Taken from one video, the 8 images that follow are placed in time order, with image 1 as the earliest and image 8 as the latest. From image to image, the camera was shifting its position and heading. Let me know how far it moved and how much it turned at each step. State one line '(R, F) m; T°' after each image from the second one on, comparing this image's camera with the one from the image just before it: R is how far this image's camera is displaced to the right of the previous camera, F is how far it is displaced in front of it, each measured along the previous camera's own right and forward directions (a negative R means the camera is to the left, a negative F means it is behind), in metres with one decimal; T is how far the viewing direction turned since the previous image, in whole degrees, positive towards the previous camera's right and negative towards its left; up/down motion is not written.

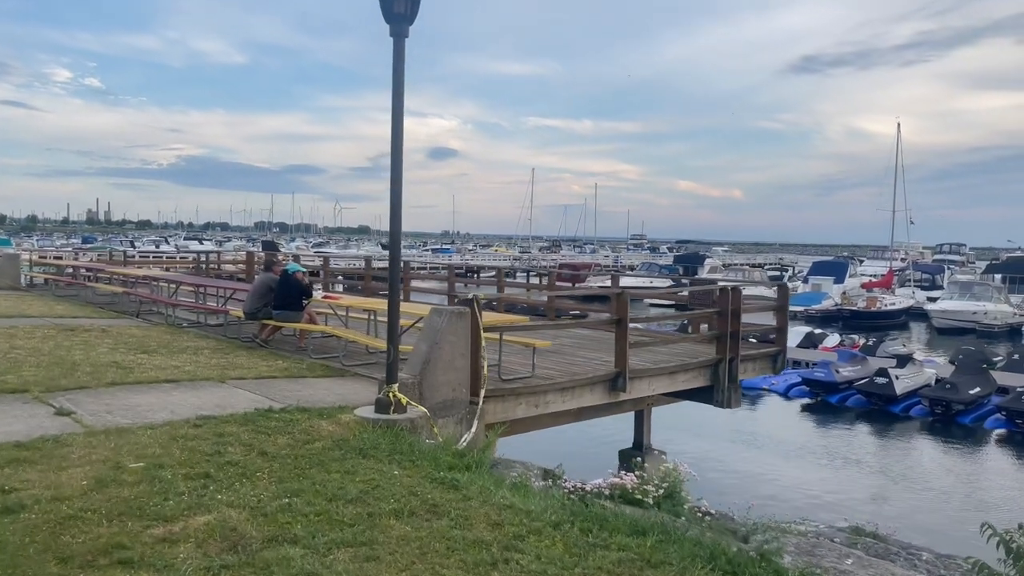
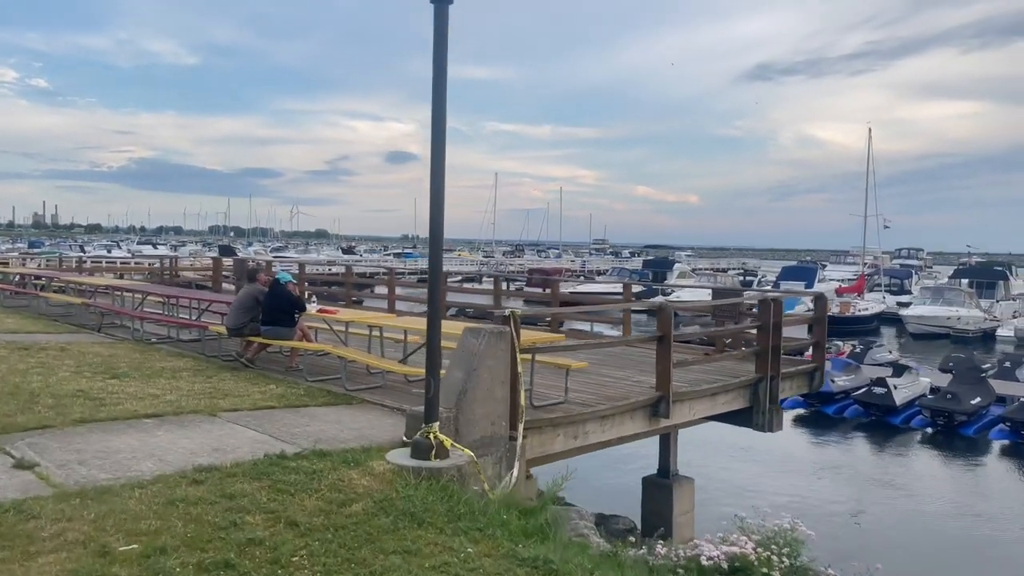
(-0.8, +1.2) m; +3°
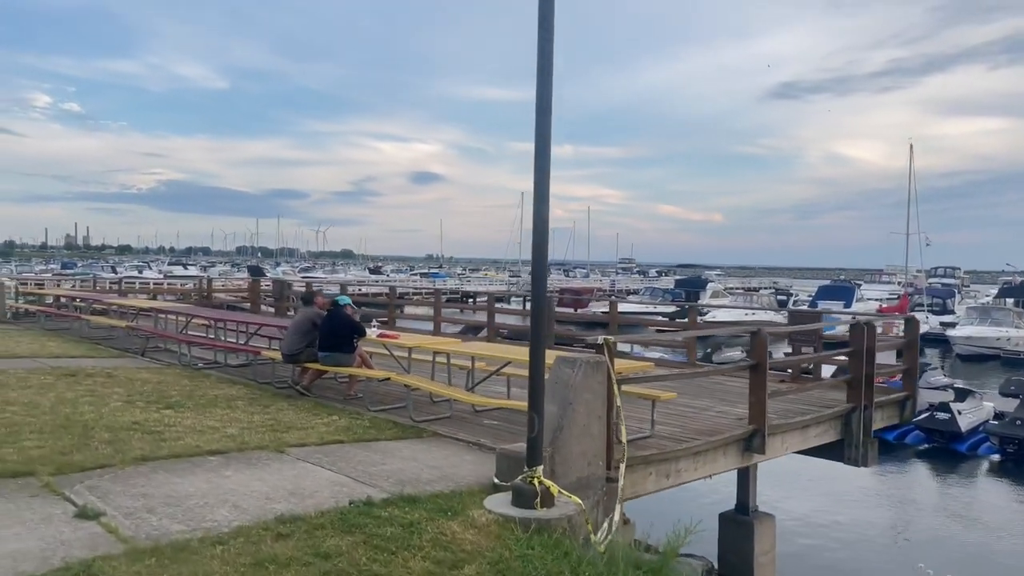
(-0.6, +0.6) m; -2°
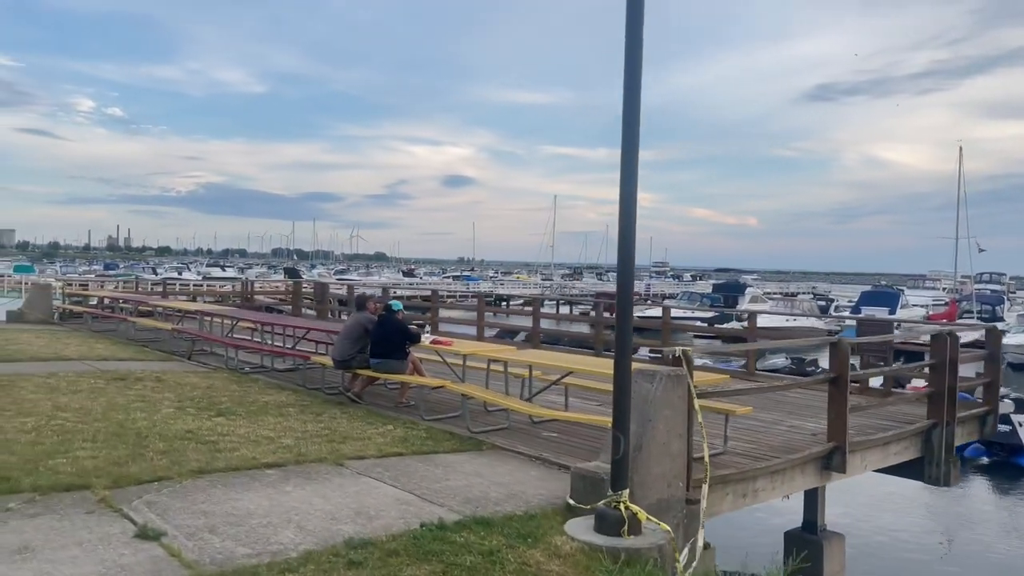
(-0.3, +0.4) m; -2°
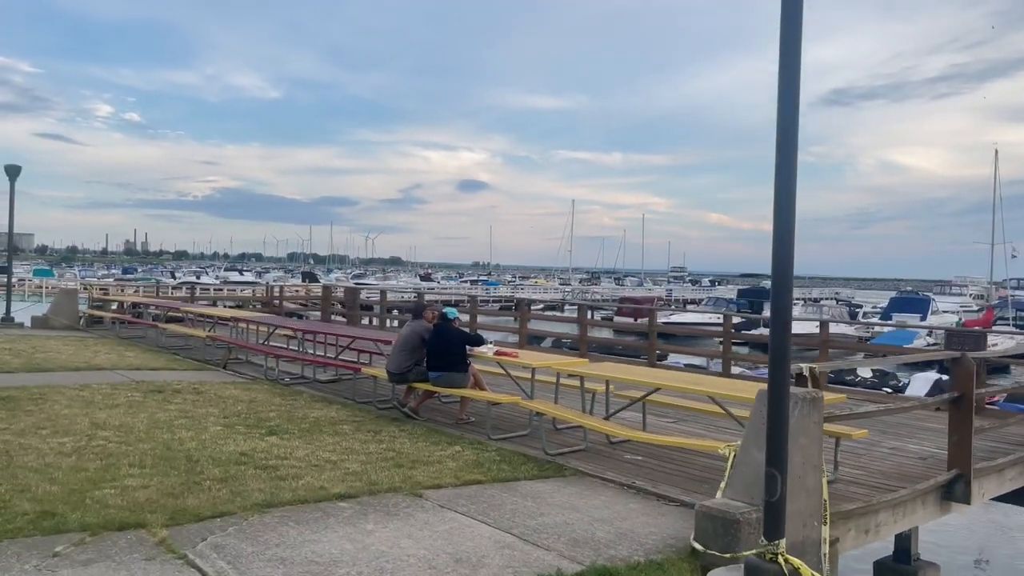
(-0.6, +0.7) m; -1°
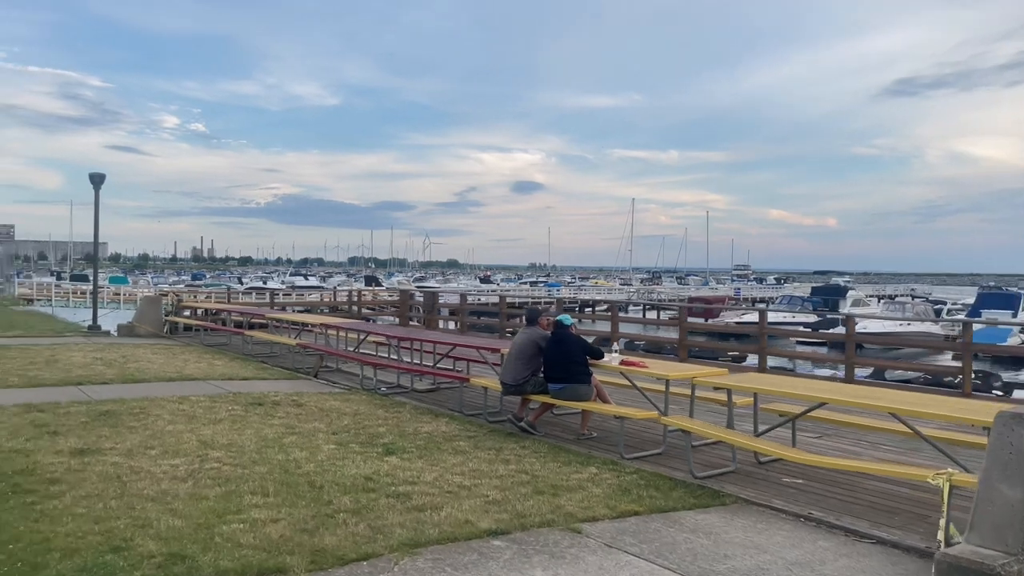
(-0.7, +0.7) m; -4°
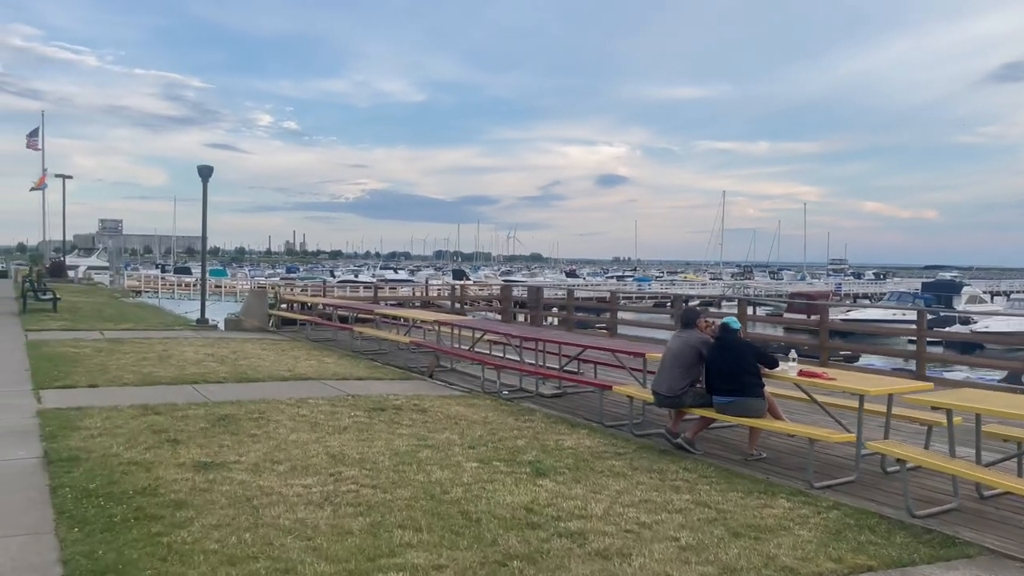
(-0.7, +0.9) m; -6°
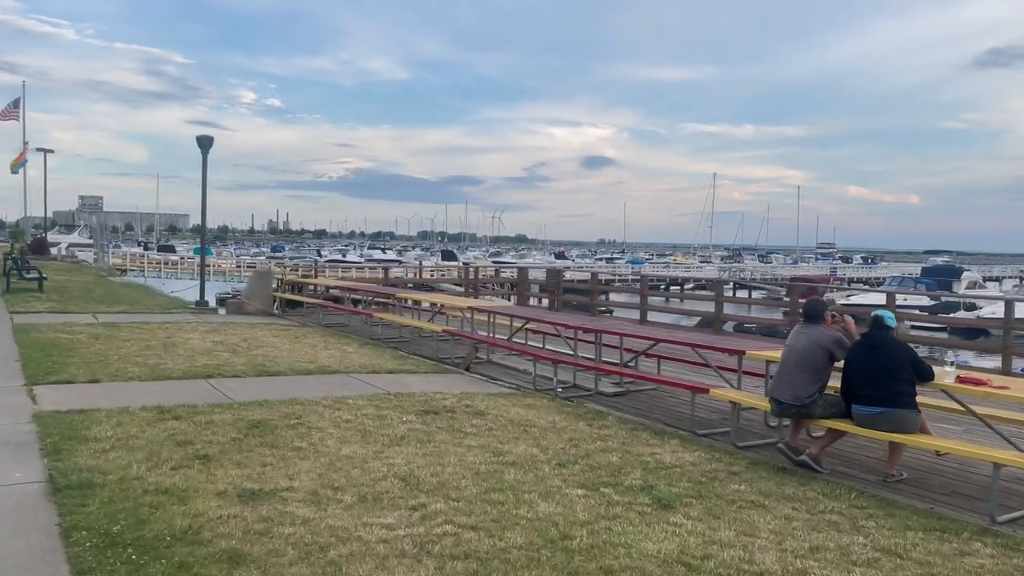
(-0.8, +1.2) m; +1°
